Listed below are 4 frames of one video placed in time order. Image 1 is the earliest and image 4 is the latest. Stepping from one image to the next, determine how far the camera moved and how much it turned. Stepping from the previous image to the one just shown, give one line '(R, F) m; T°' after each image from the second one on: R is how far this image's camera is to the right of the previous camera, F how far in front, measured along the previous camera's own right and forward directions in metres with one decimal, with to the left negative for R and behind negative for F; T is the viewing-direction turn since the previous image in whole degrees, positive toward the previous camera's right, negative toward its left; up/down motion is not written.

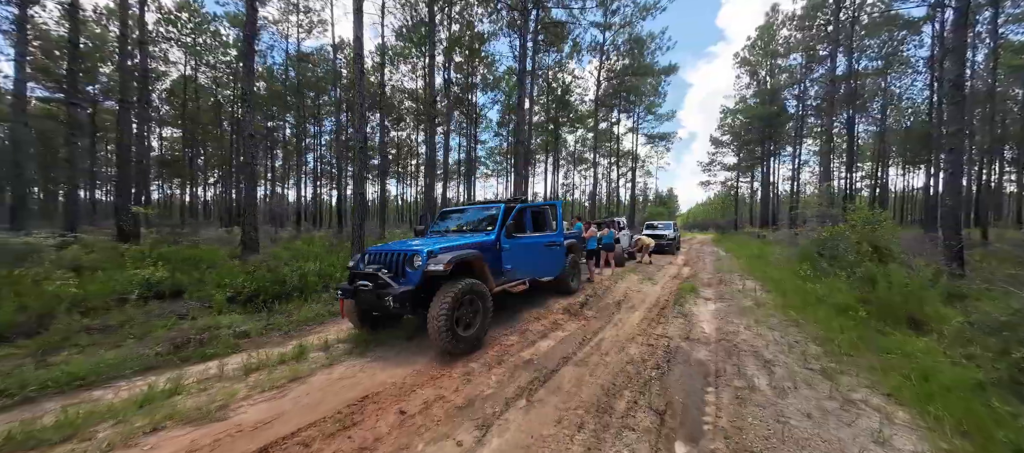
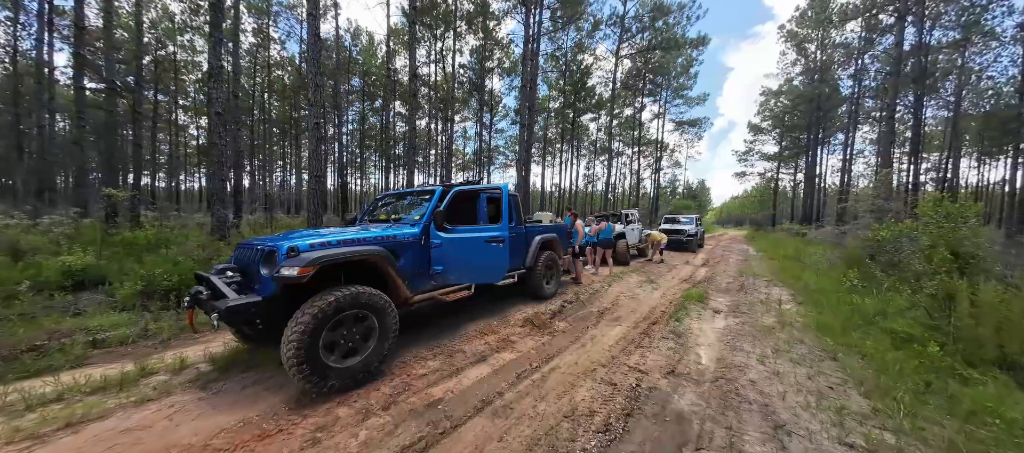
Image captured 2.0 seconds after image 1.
(+1.1, +1.2) m; -4°
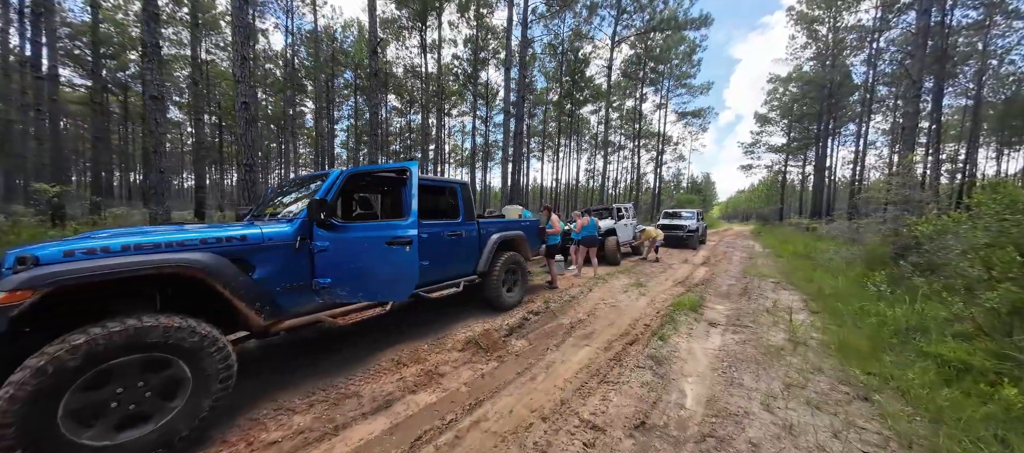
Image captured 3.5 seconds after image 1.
(+0.8, +1.0) m; -1°
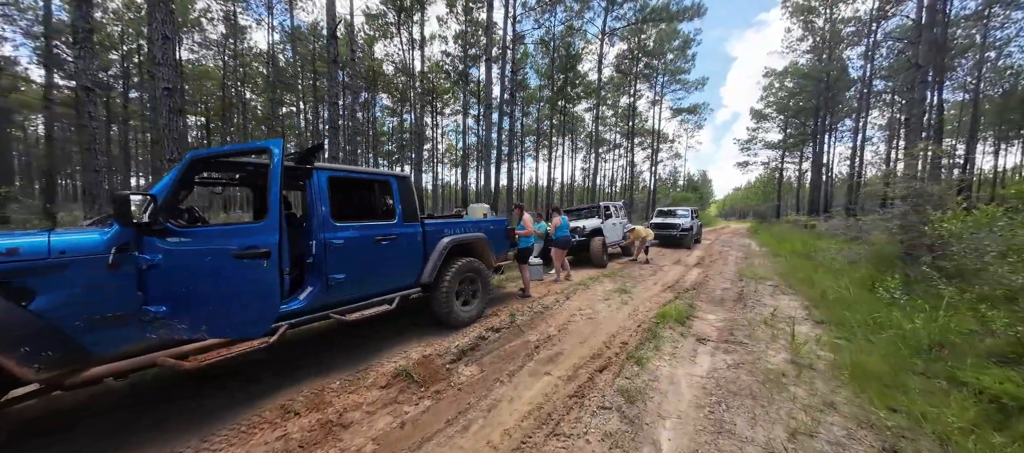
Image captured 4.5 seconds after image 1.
(+0.6, +0.7) m; 0°
